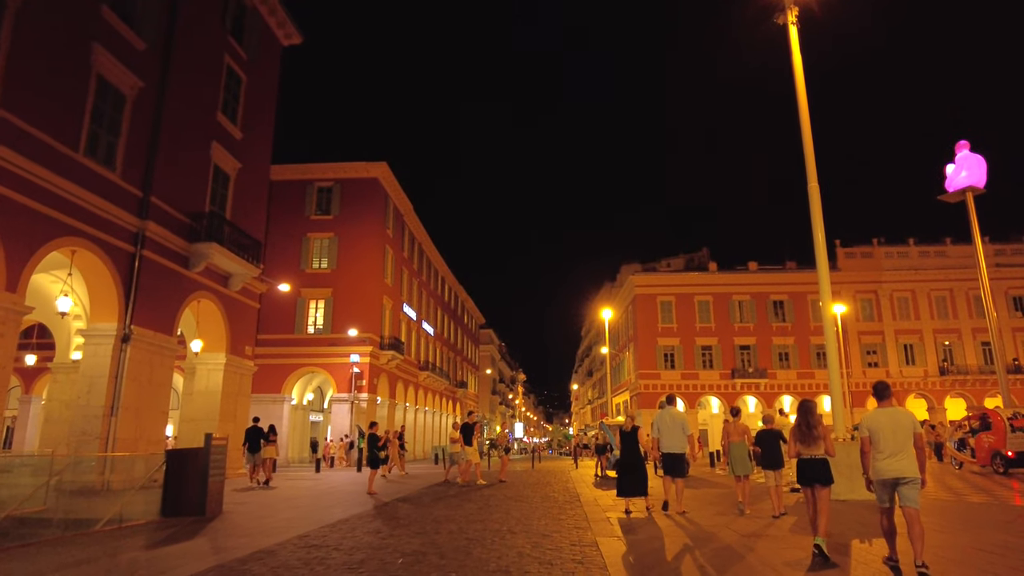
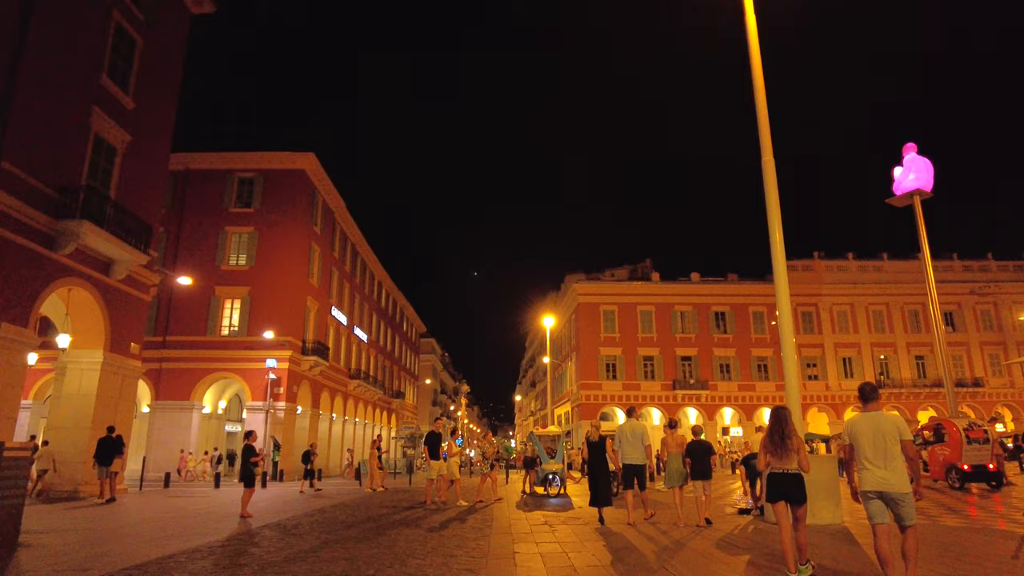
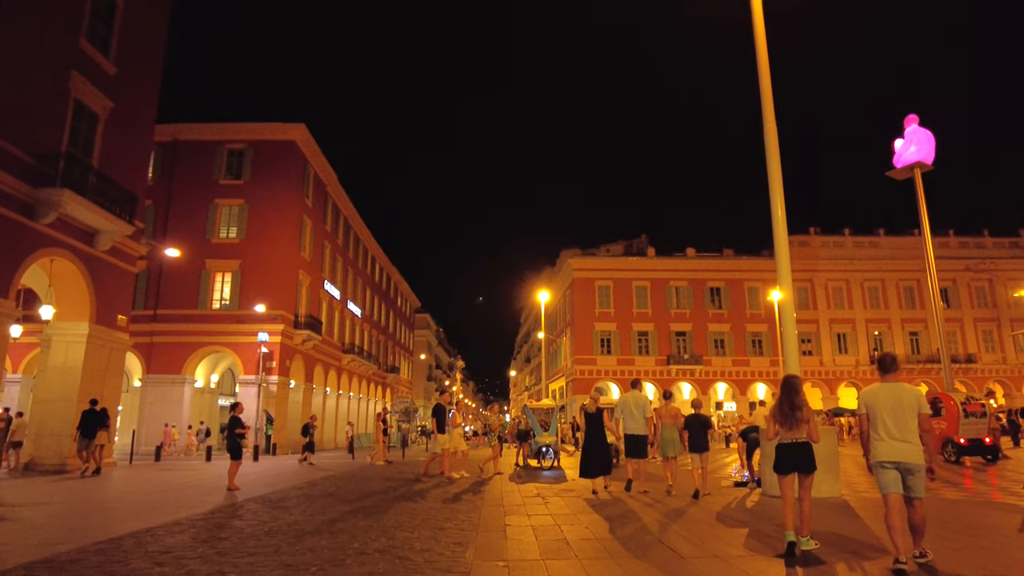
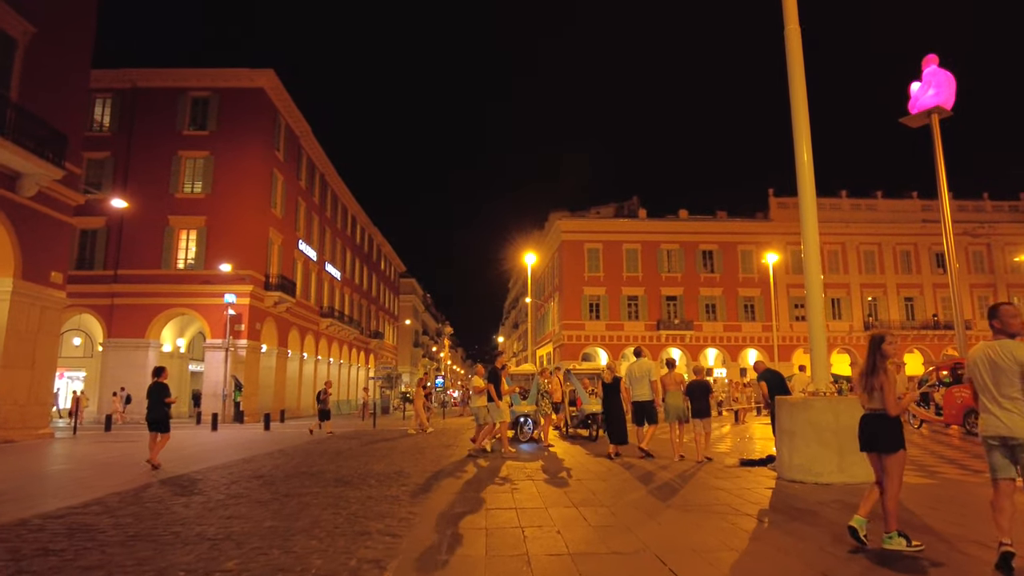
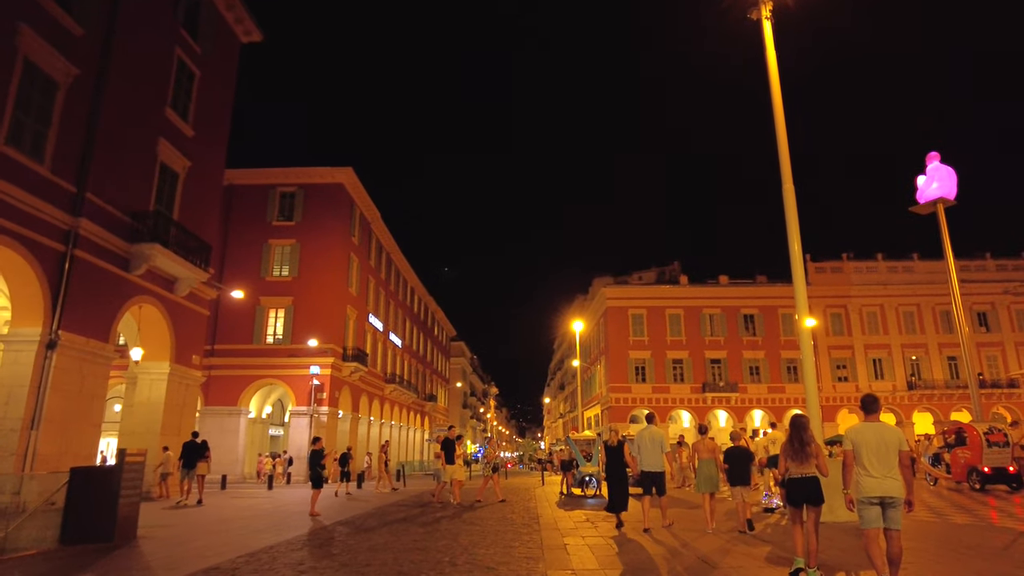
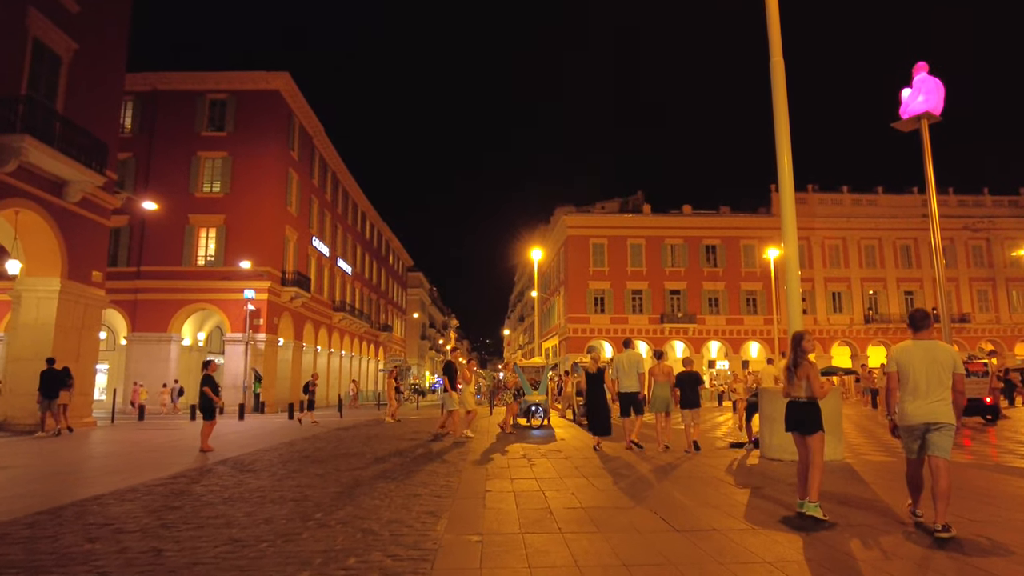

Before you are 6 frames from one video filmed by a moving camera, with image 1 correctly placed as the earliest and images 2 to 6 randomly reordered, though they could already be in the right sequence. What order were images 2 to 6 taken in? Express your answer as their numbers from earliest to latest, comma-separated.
5, 2, 3, 6, 4
